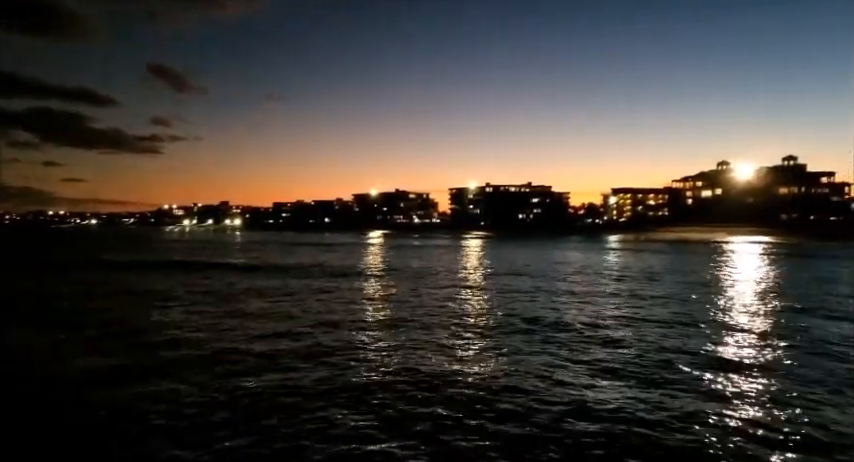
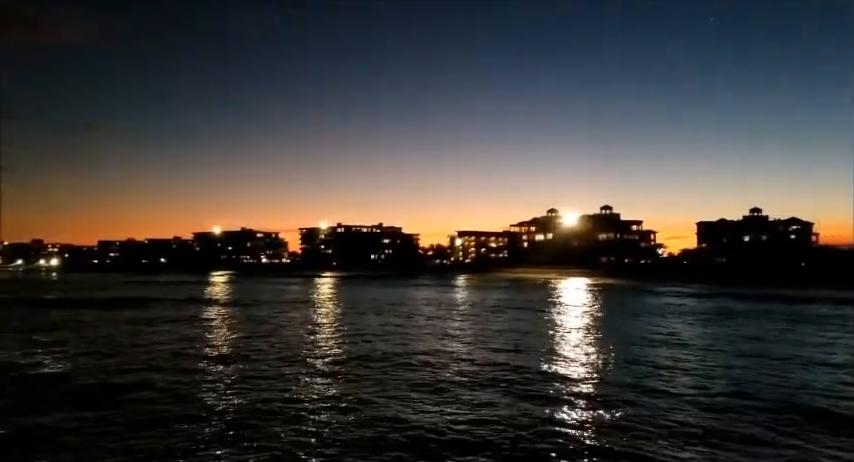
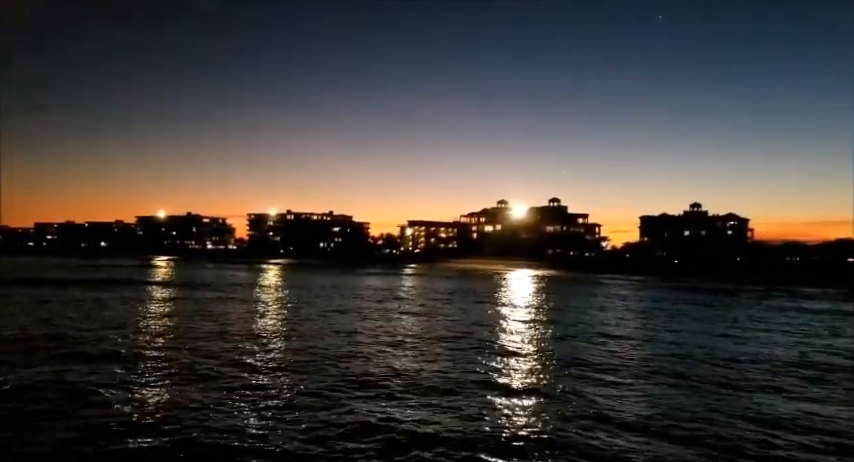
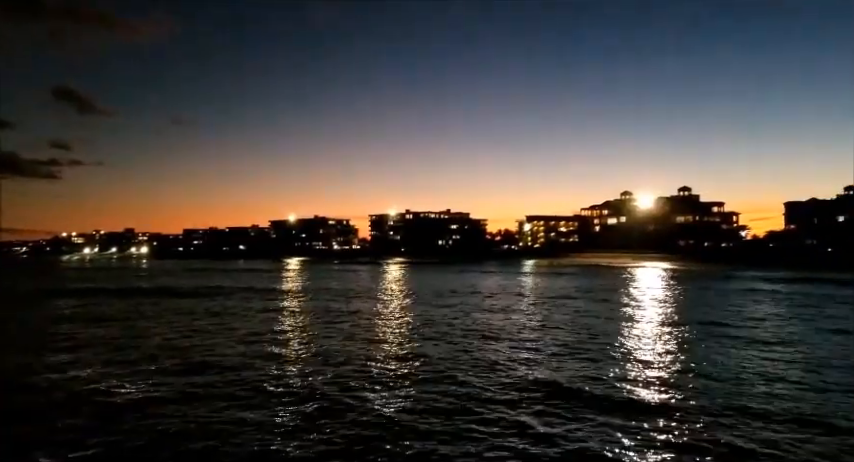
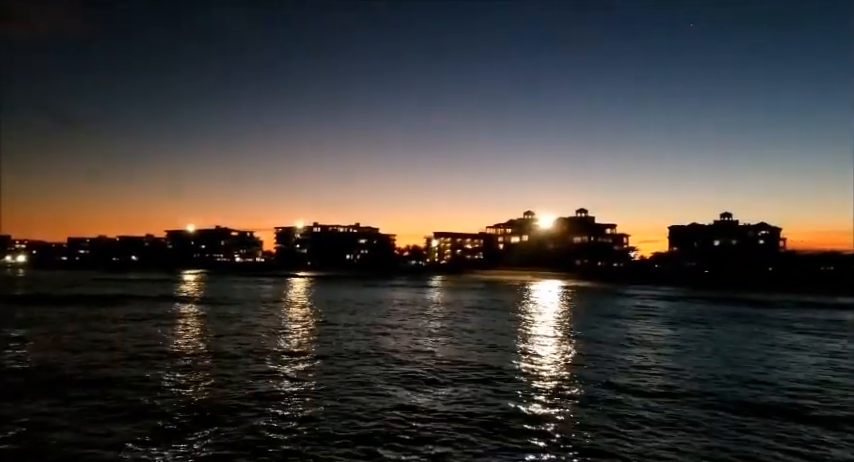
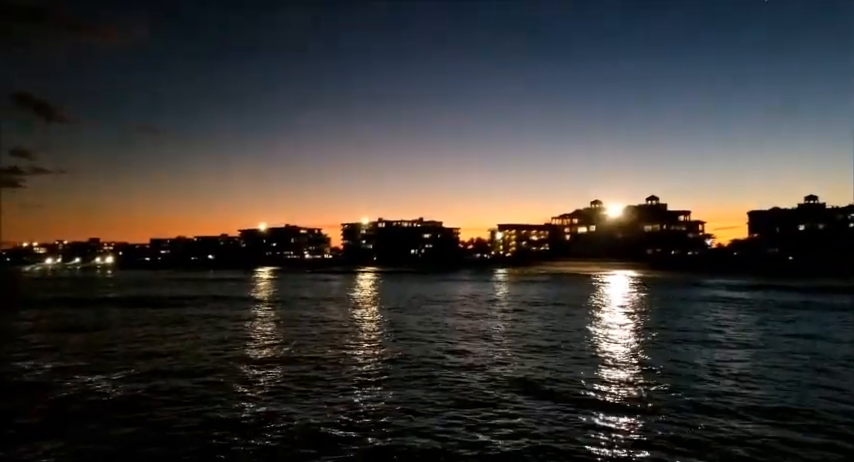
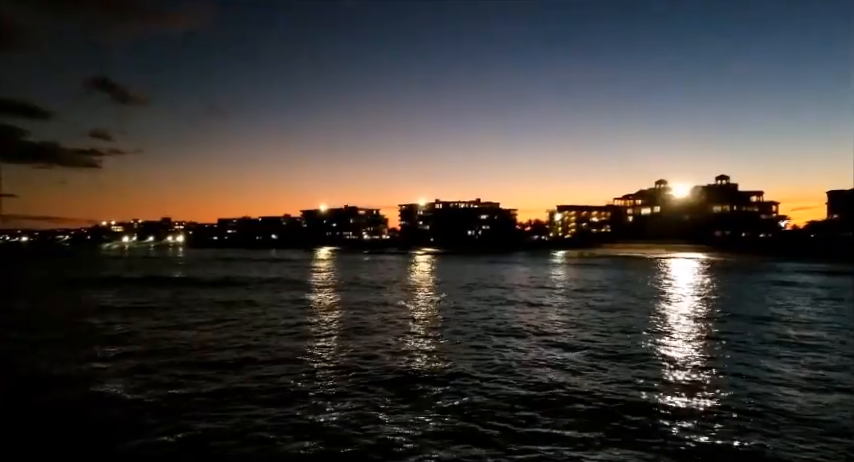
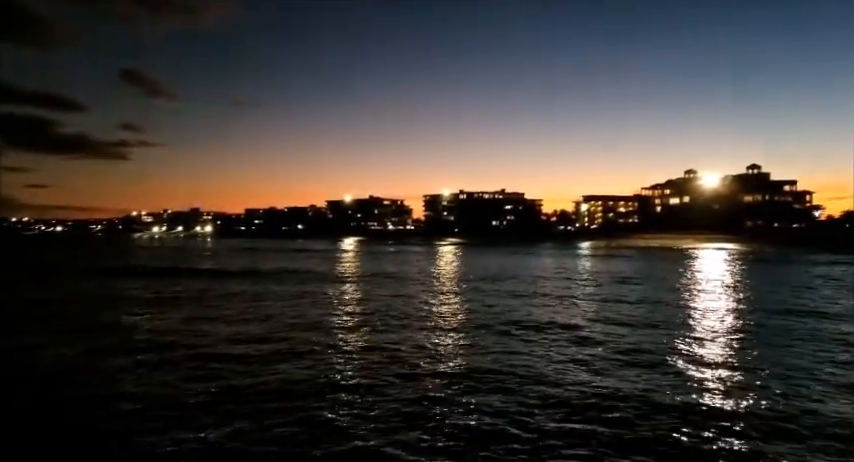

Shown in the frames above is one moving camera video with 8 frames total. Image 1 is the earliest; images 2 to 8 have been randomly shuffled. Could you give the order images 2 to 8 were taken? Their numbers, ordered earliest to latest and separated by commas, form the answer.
8, 7, 4, 6, 2, 5, 3
